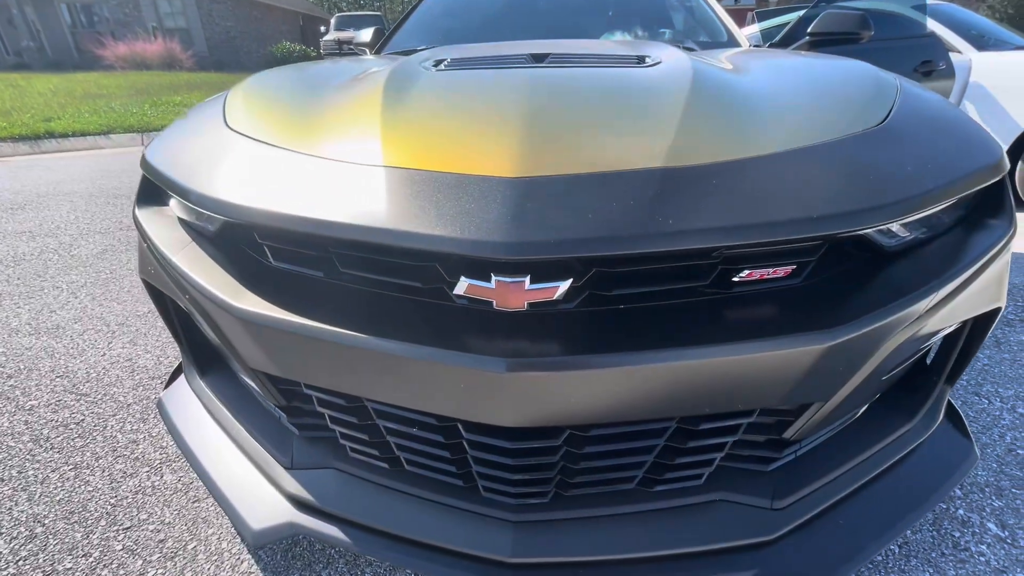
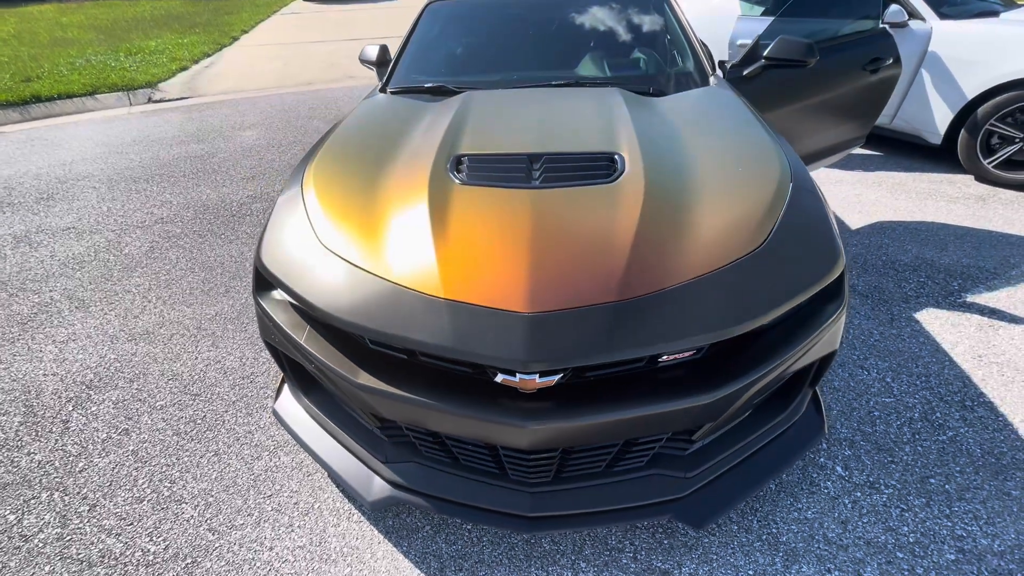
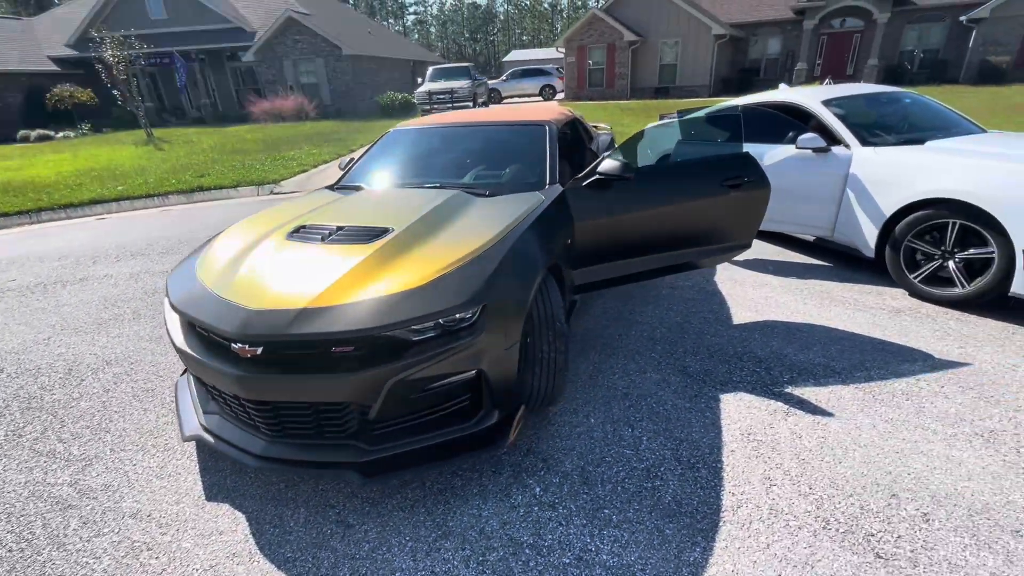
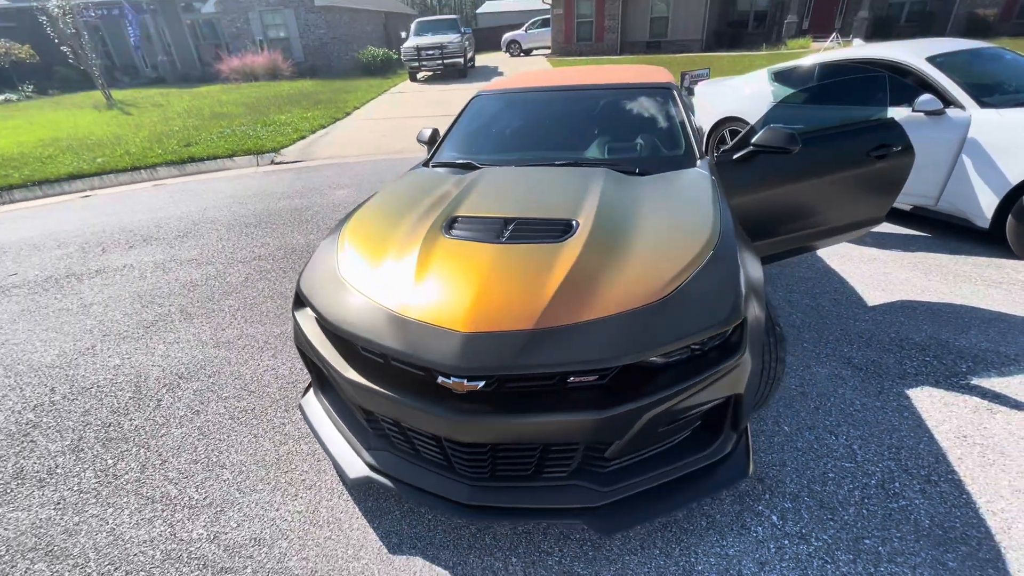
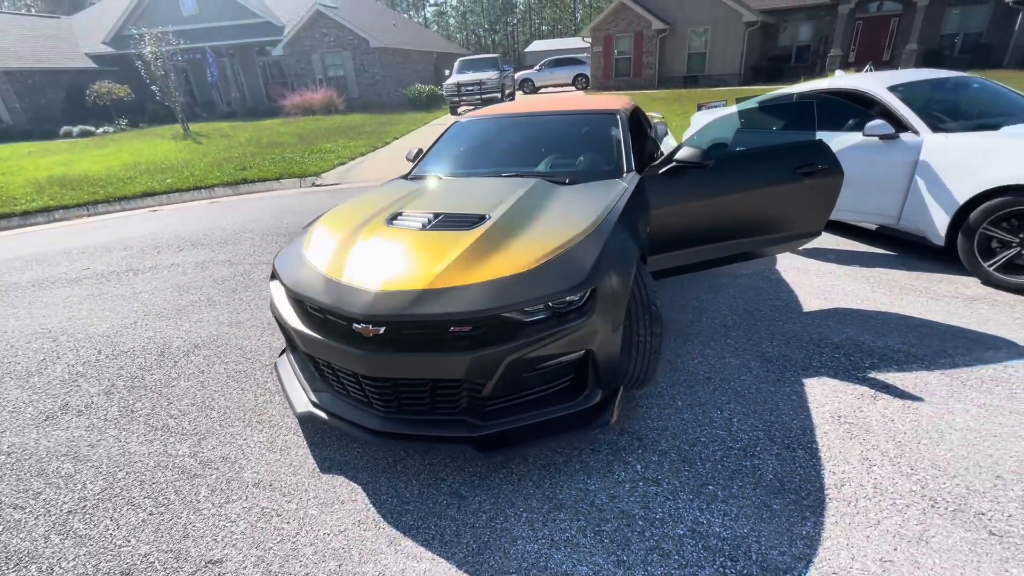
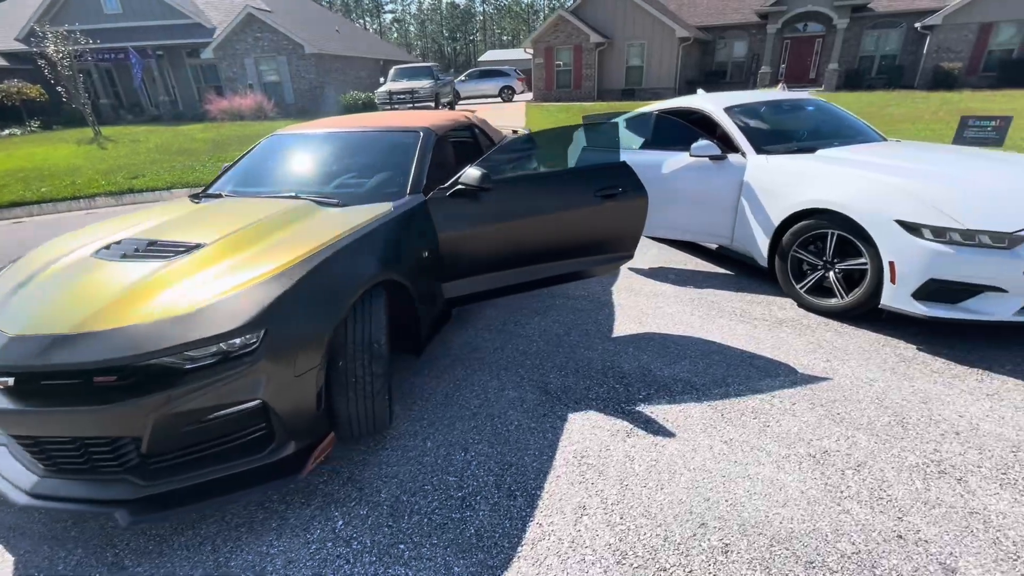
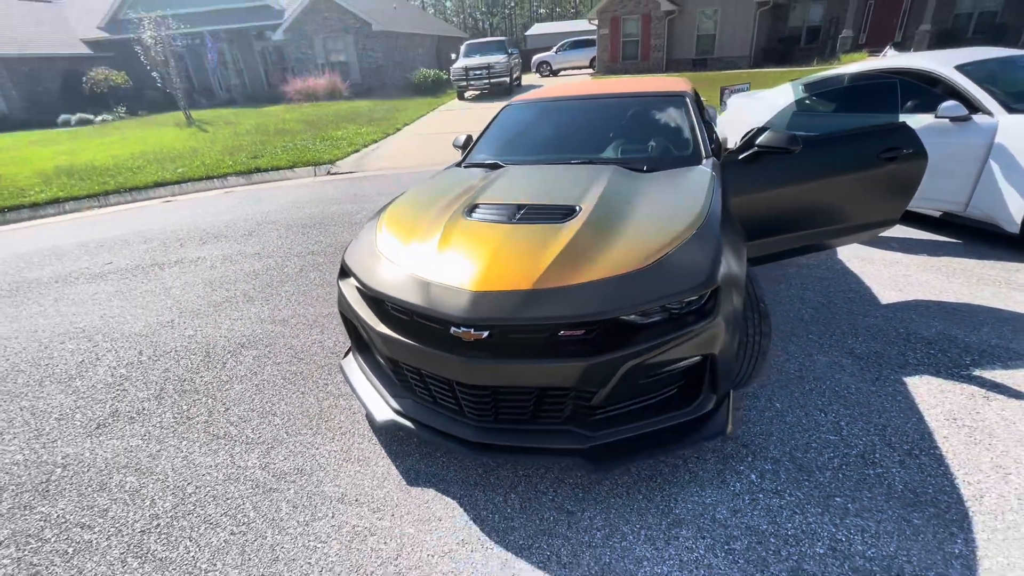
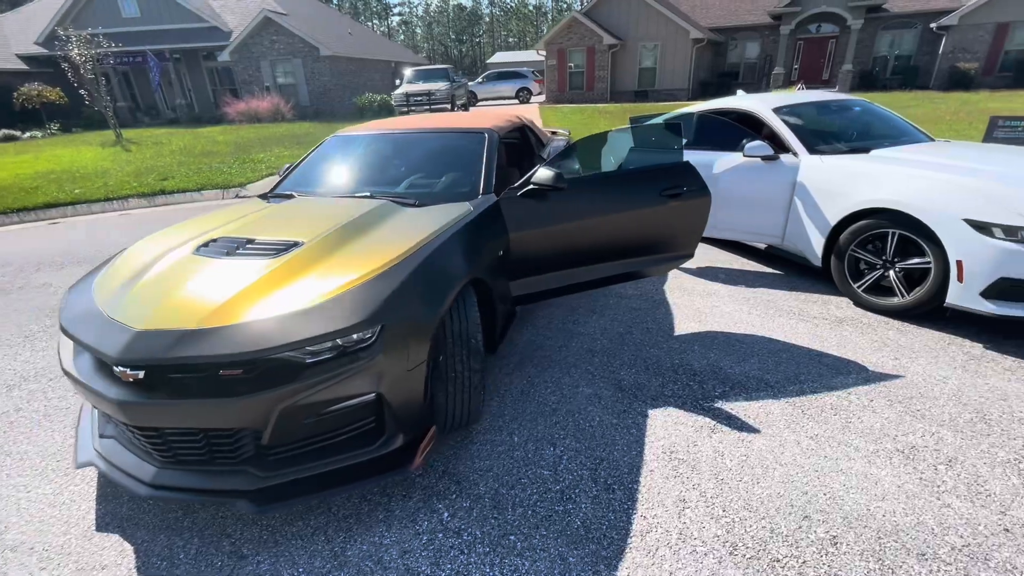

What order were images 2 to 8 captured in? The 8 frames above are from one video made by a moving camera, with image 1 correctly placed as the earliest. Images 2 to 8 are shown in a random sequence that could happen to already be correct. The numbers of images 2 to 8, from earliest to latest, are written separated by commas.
2, 4, 7, 5, 3, 8, 6
